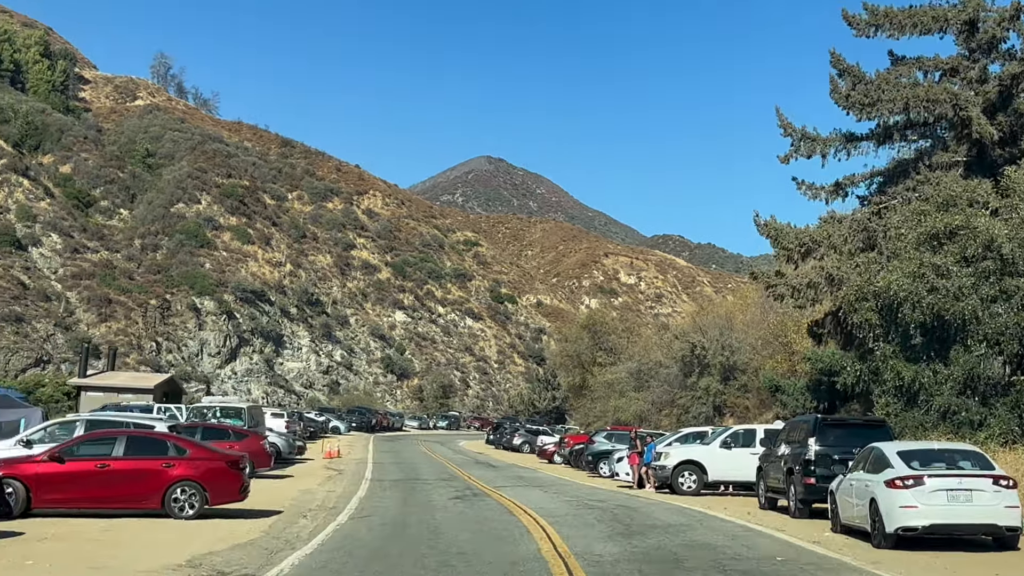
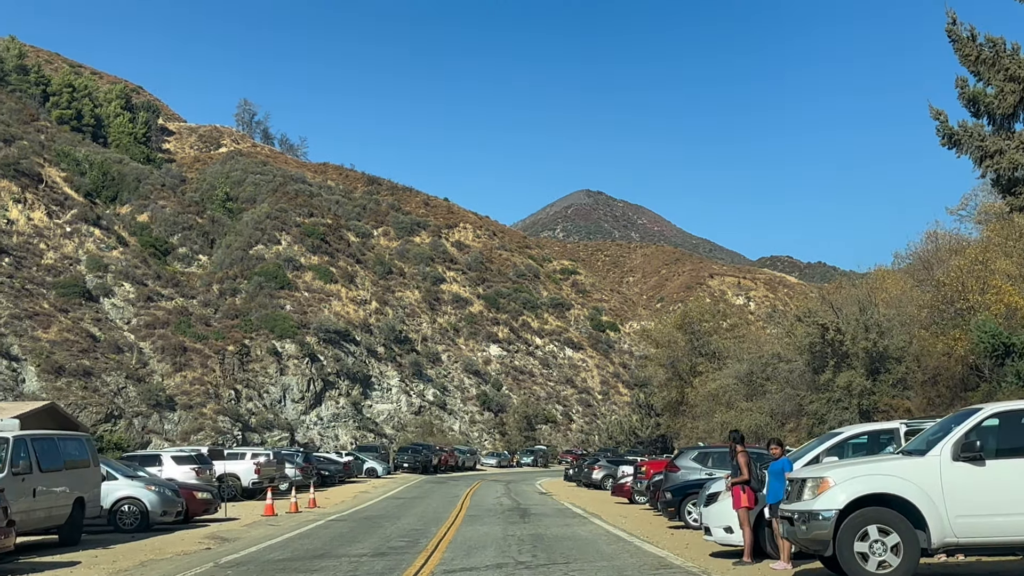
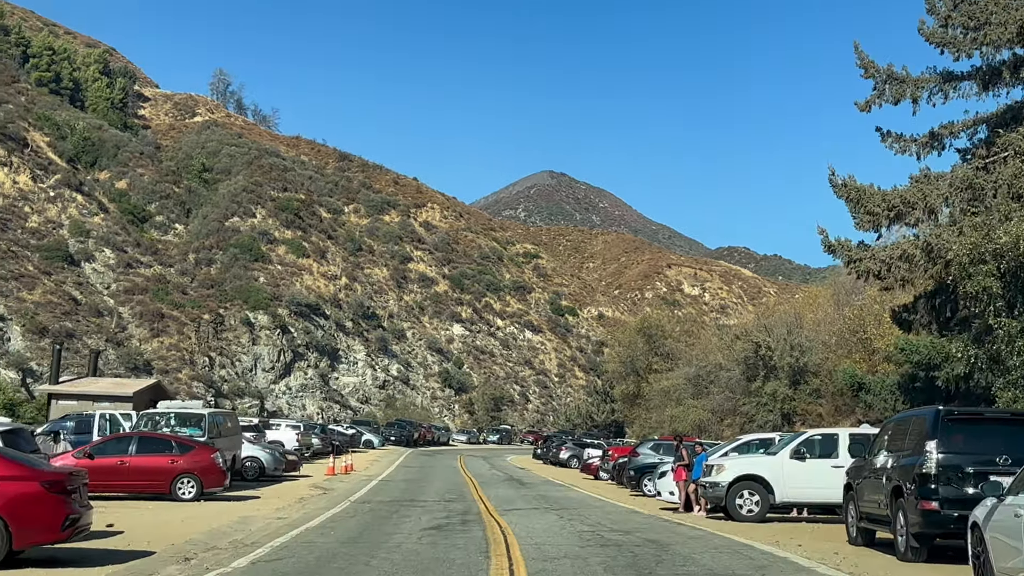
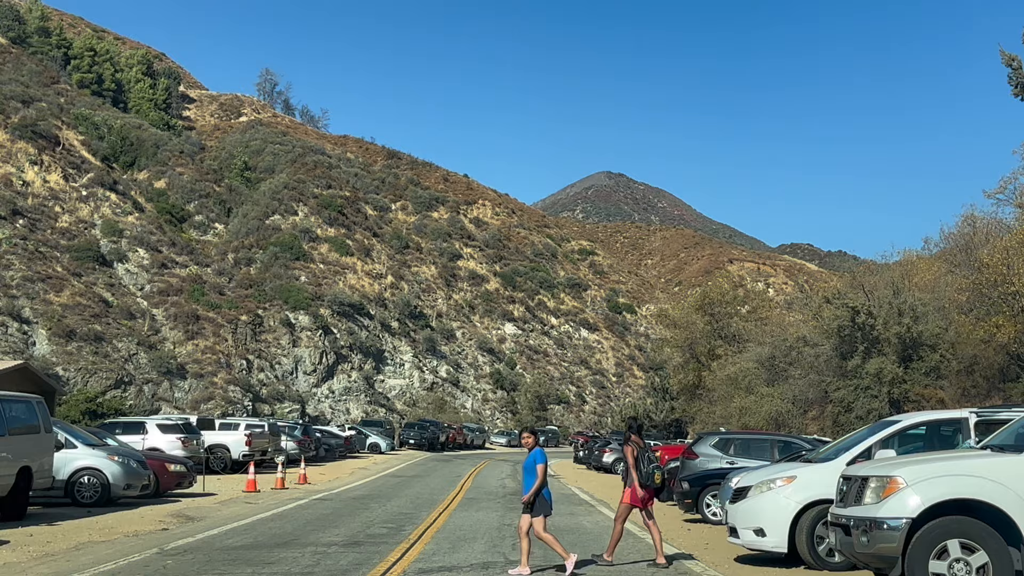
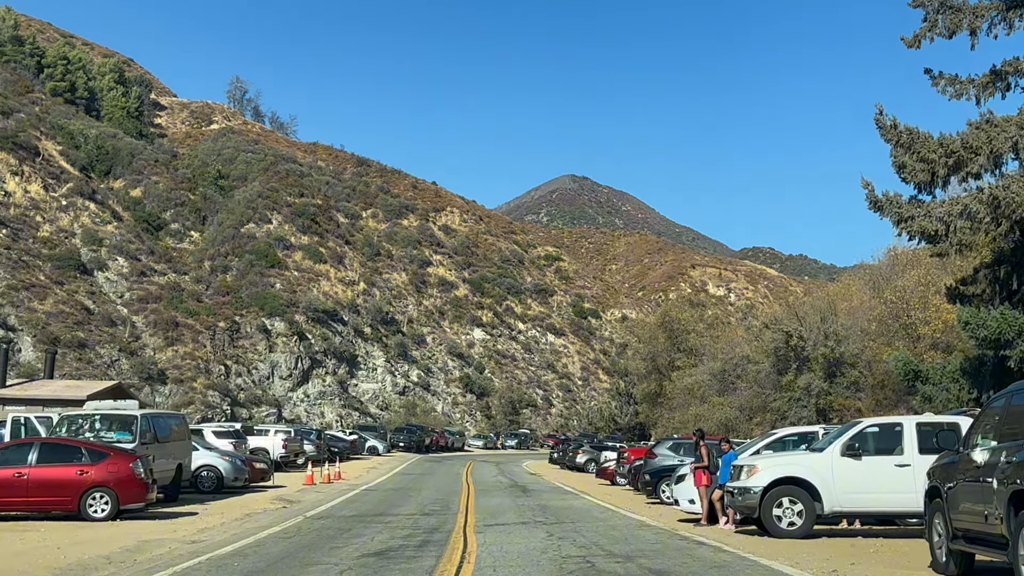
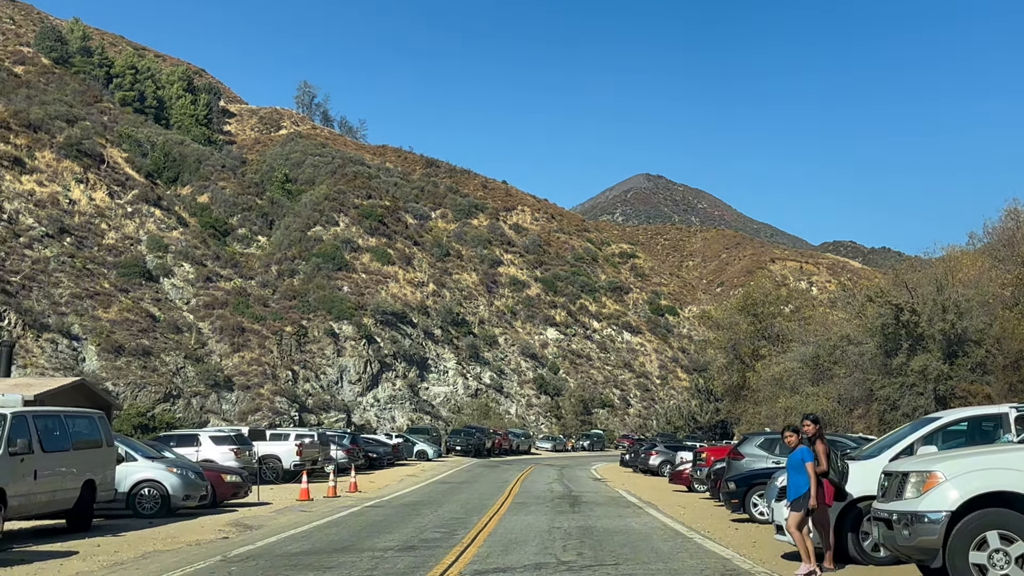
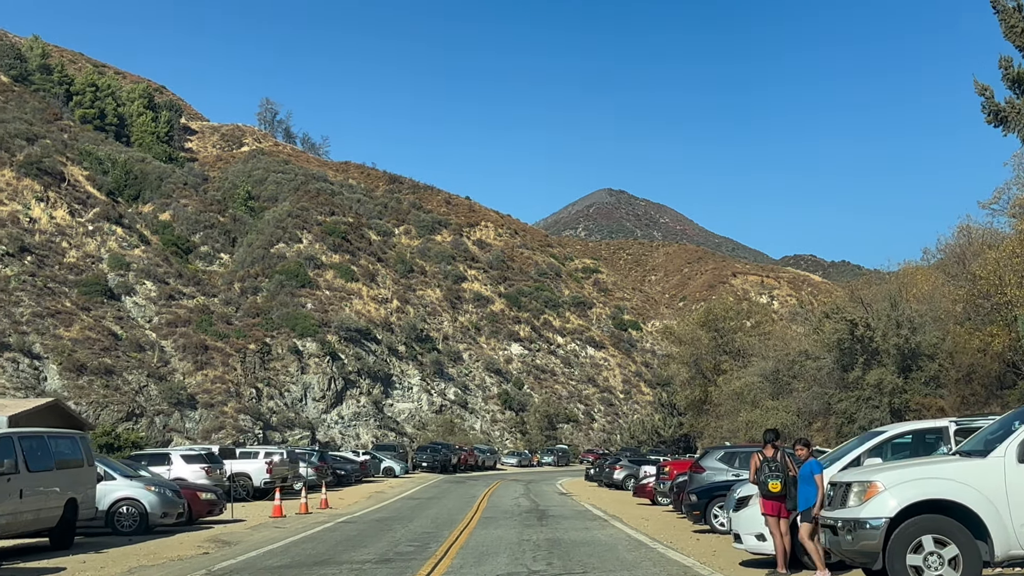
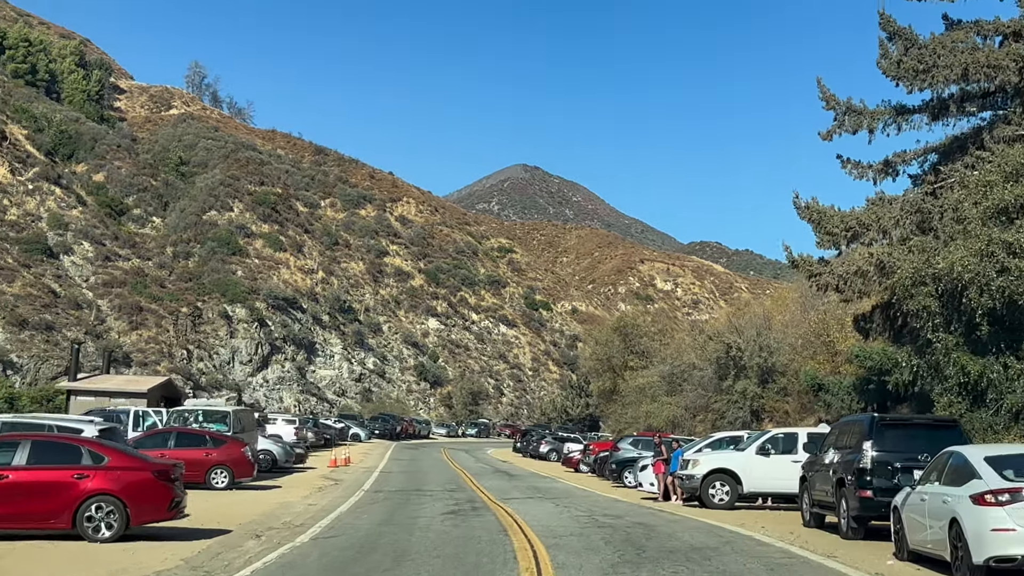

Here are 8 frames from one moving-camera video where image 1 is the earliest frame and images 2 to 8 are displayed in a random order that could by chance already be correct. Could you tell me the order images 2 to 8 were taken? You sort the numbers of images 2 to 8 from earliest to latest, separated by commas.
8, 3, 5, 2, 7, 6, 4
